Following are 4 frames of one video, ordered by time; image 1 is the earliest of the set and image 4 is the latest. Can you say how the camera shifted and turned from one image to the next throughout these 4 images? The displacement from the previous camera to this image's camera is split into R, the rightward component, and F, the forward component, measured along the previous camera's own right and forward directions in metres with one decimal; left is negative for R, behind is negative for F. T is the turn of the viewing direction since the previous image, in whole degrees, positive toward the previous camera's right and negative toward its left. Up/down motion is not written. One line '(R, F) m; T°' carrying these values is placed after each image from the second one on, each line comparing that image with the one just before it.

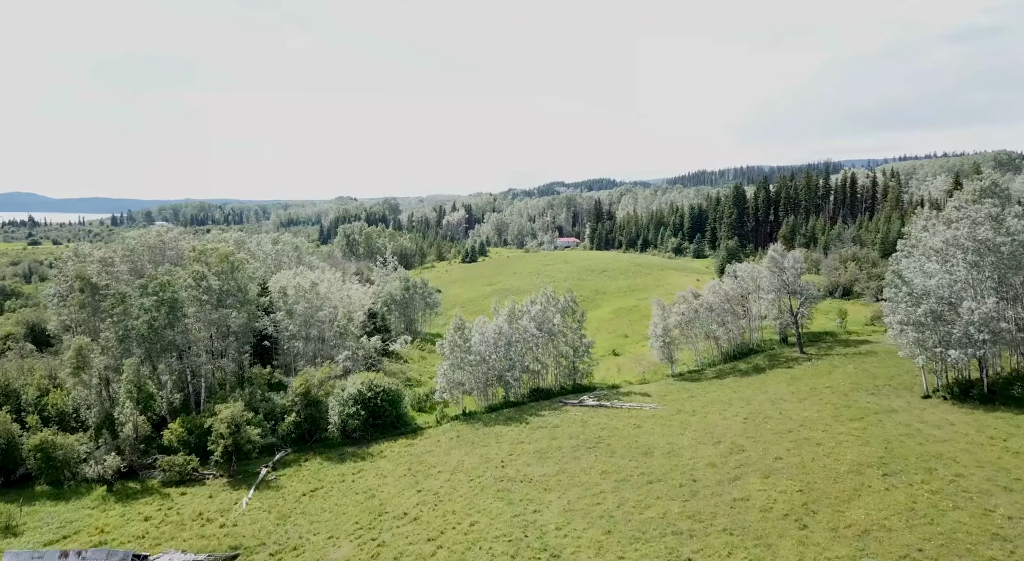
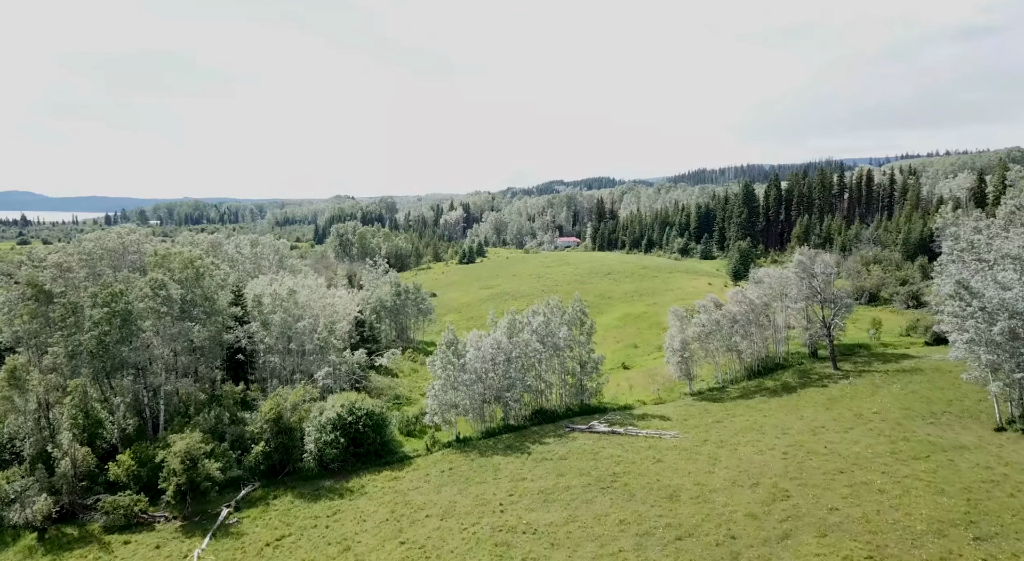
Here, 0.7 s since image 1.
(-0.1, +7.4) m; 0°
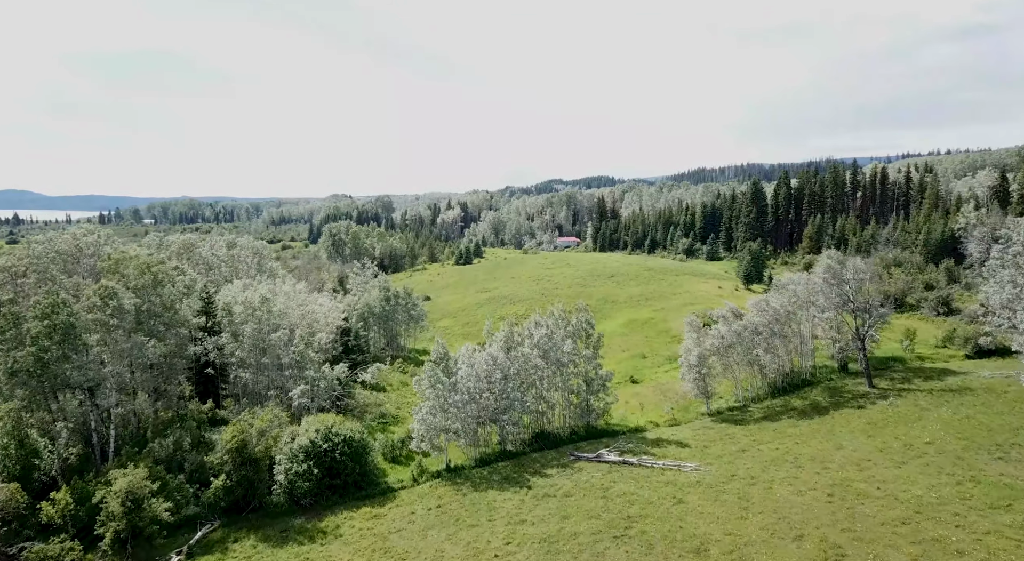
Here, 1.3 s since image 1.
(+0.1, +6.6) m; 0°
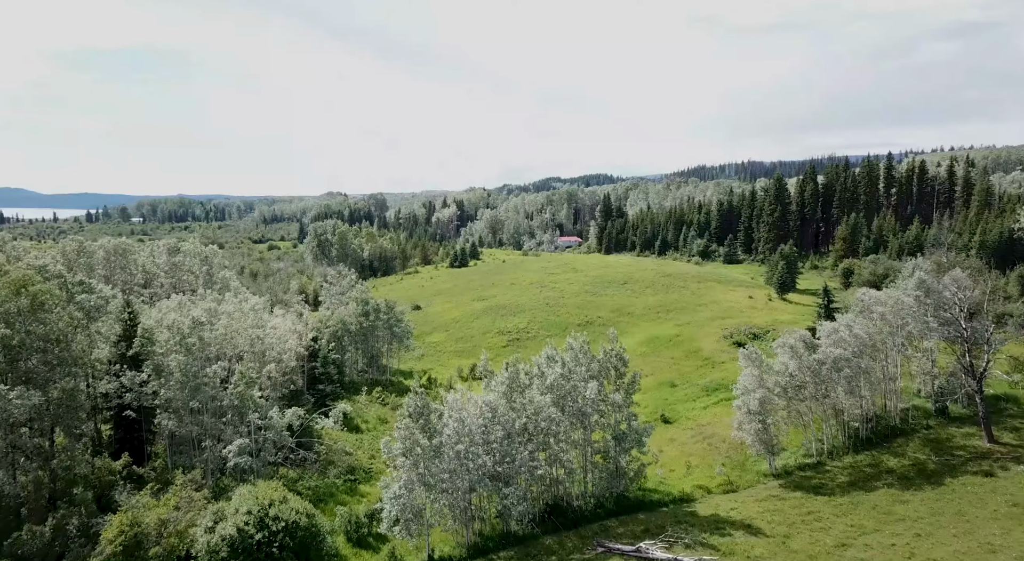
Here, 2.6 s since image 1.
(-0.5, +13.8) m; 0°
